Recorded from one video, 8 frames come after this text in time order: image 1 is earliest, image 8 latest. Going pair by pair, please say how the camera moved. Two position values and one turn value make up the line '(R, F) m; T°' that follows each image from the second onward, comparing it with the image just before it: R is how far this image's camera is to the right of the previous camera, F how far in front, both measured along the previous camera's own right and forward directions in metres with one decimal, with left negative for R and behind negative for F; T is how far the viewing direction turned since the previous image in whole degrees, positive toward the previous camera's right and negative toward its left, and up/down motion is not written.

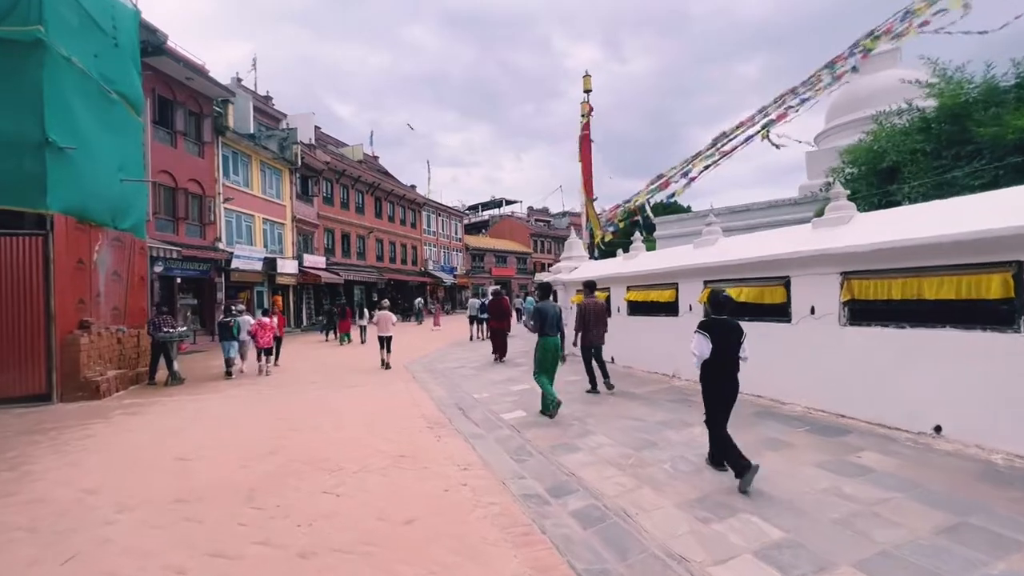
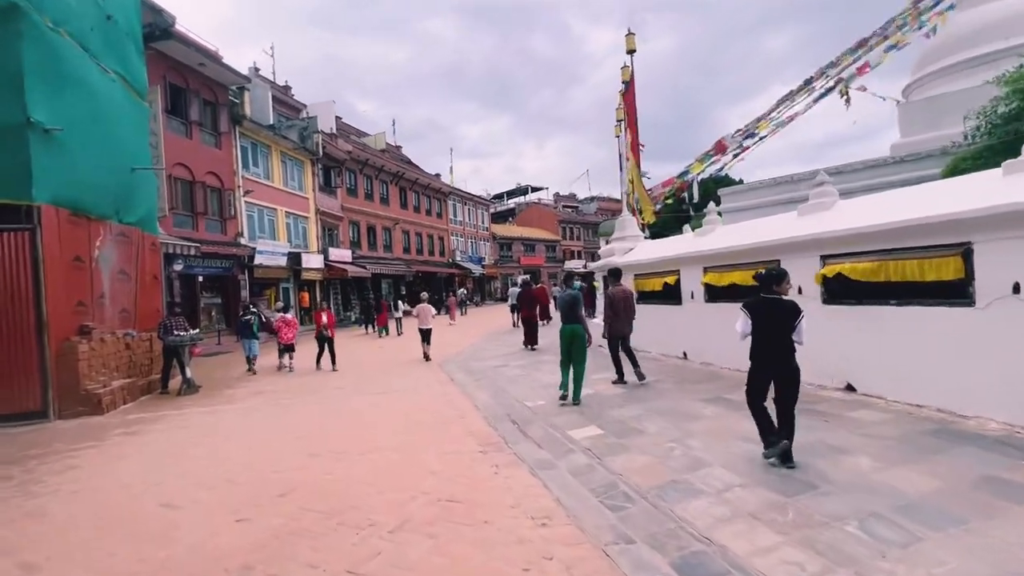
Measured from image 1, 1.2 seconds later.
(-0.5, +1.5) m; -3°
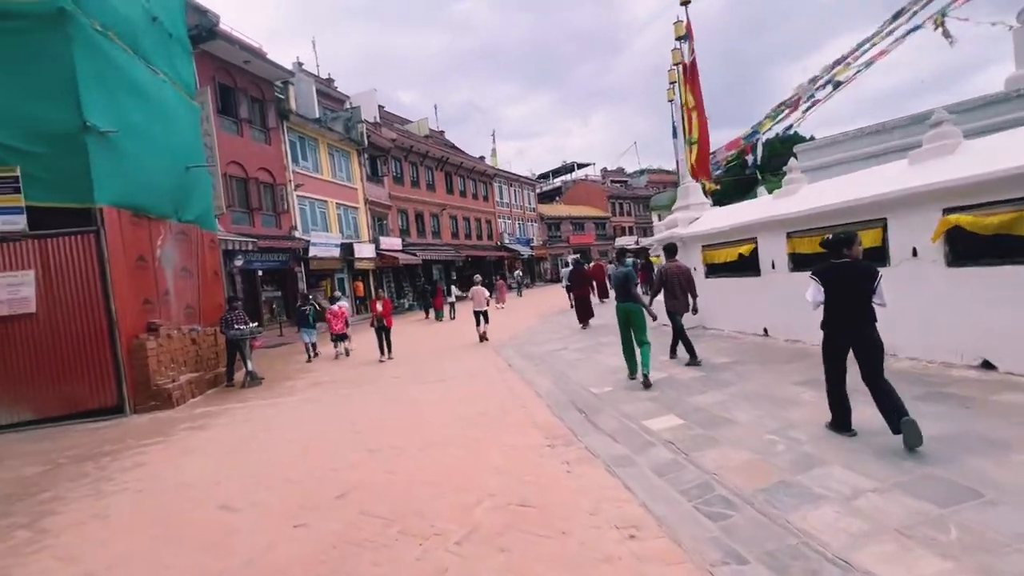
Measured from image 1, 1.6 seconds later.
(-0.2, +0.5) m; -6°
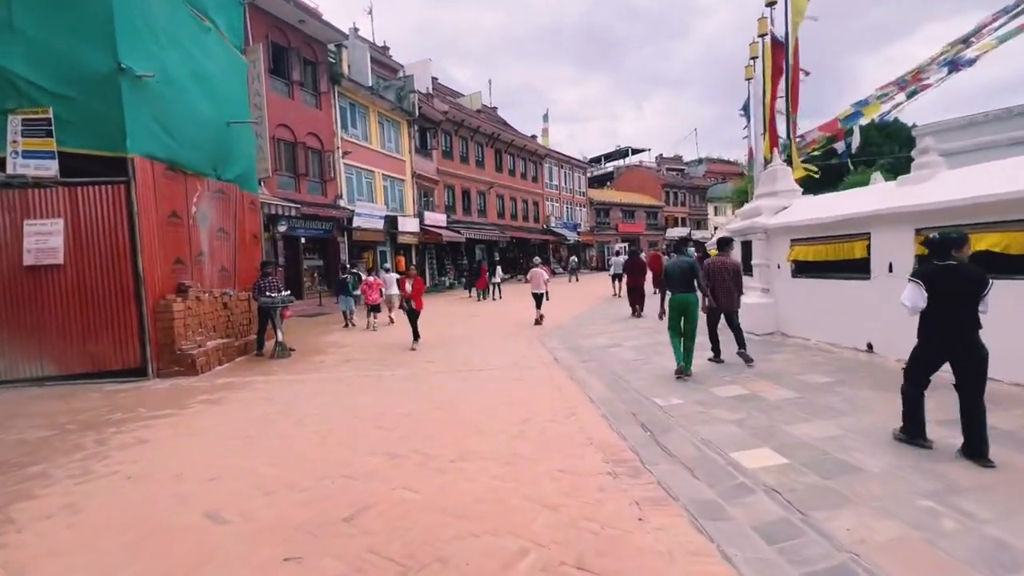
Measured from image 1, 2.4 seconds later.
(-0.2, +1.0) m; -5°
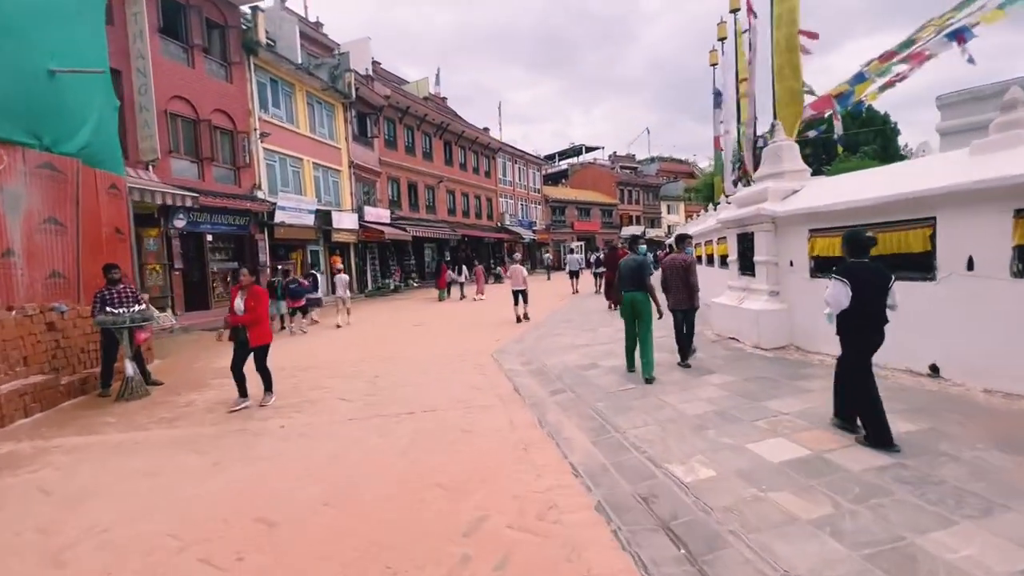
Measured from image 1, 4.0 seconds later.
(+0.1, +2.1) m; +5°
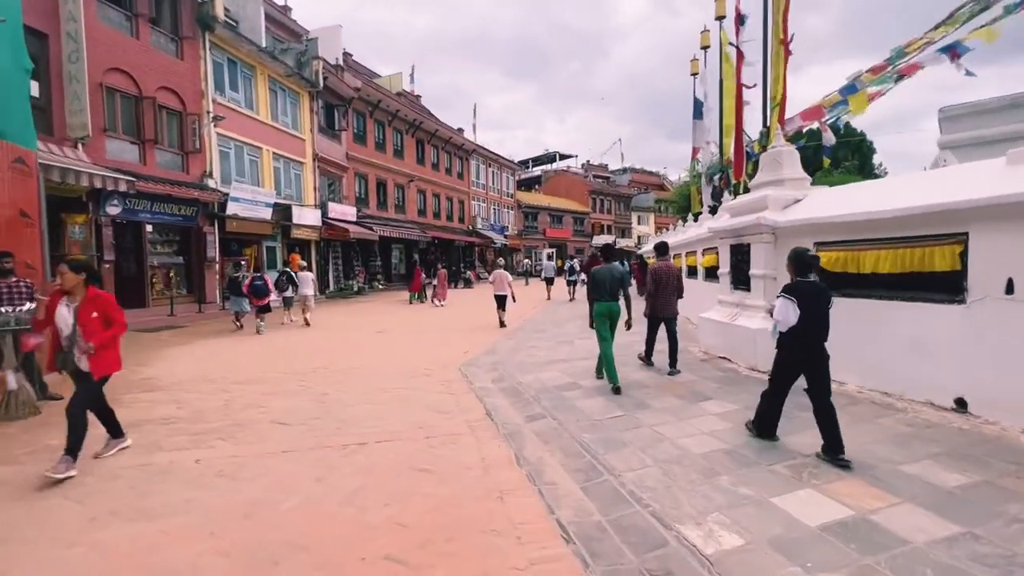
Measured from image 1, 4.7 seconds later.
(-0.1, +0.8) m; +4°
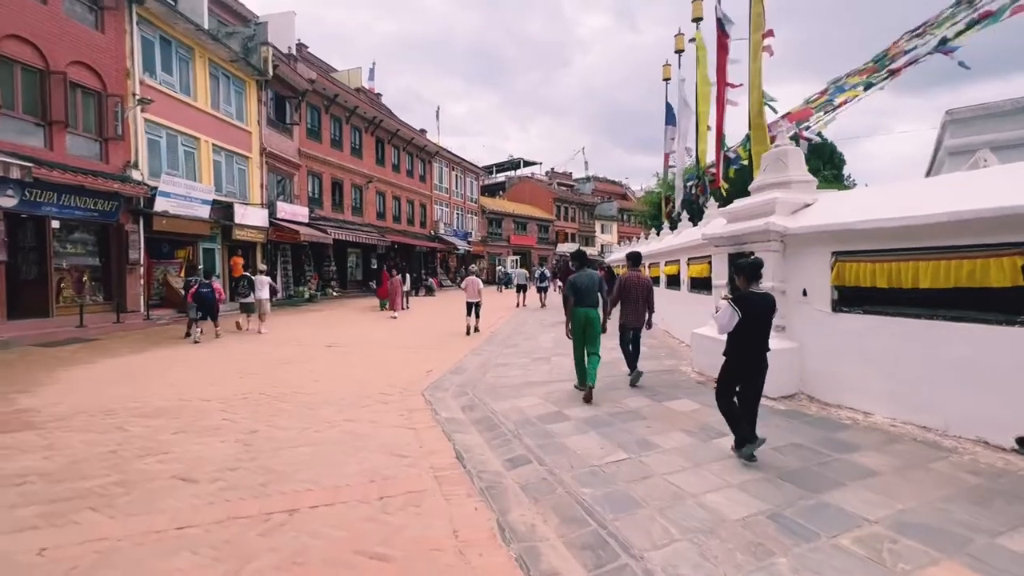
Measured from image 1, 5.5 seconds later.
(-0.2, +1.0) m; +5°
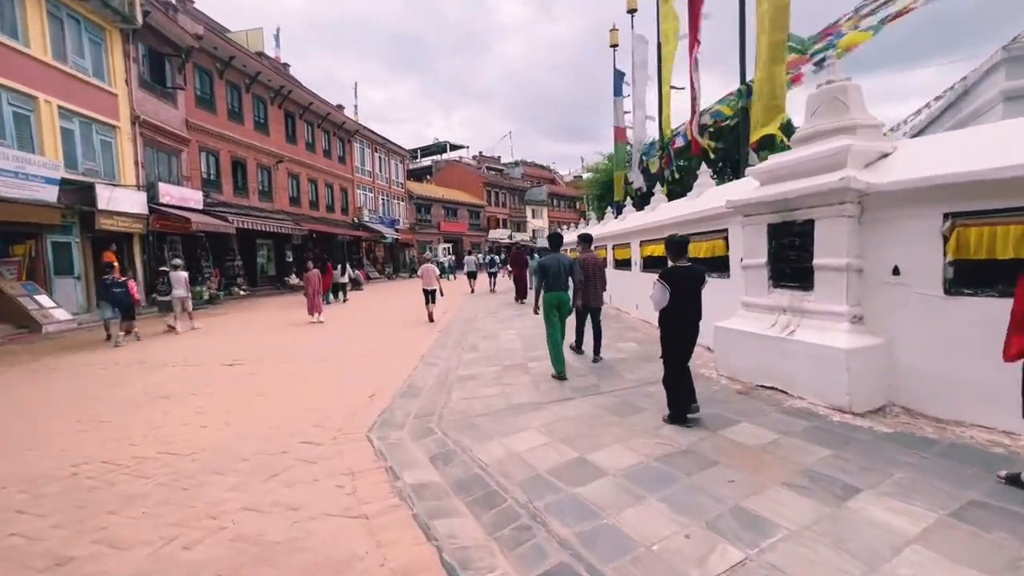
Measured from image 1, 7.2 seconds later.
(-0.5, +2.0) m; +9°
